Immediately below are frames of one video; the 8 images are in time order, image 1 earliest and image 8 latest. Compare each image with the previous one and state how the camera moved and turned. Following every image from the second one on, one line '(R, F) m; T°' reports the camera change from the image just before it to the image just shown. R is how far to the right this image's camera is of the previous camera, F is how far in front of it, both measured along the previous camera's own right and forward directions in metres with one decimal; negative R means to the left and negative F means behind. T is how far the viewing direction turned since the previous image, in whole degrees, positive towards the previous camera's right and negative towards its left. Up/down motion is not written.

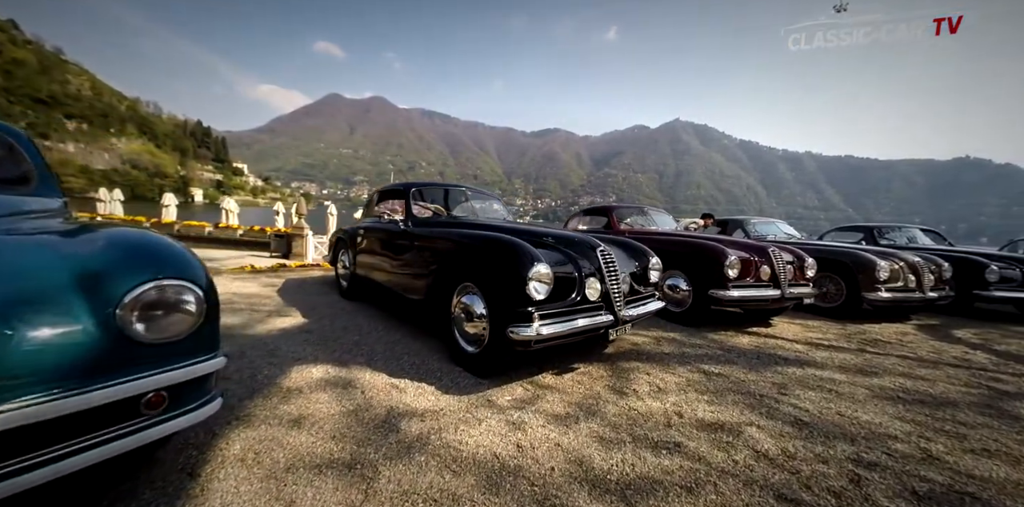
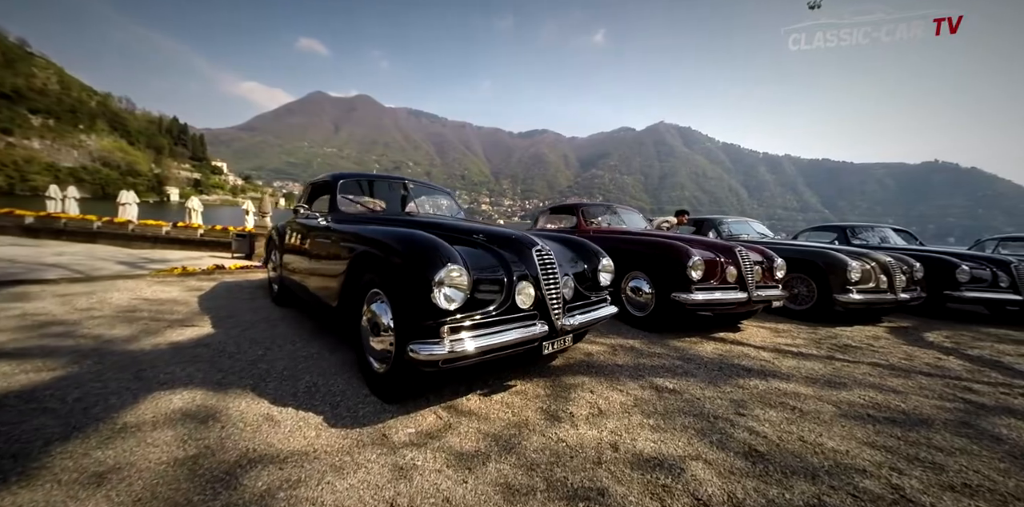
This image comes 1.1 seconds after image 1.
(+0.4, +0.4) m; +2°
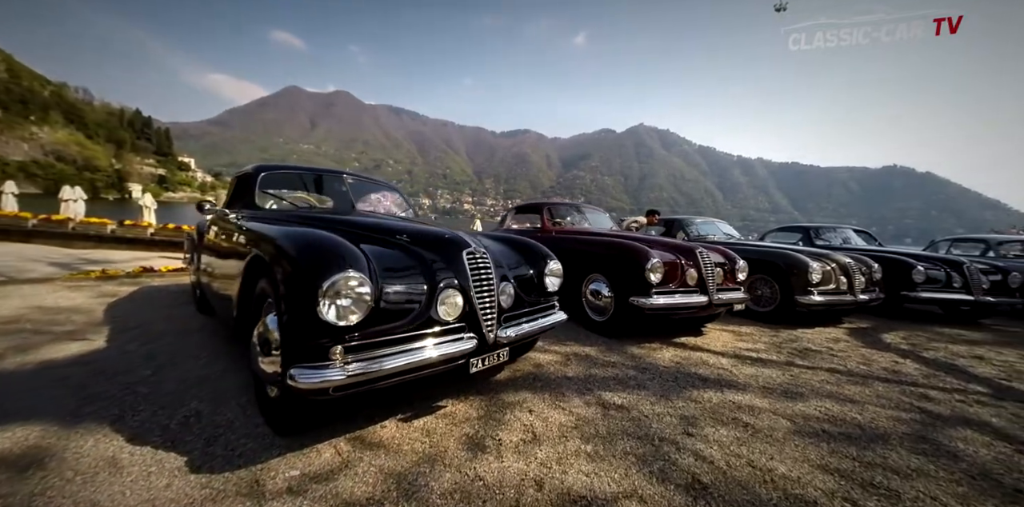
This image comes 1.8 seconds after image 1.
(+0.3, +0.3) m; +3°
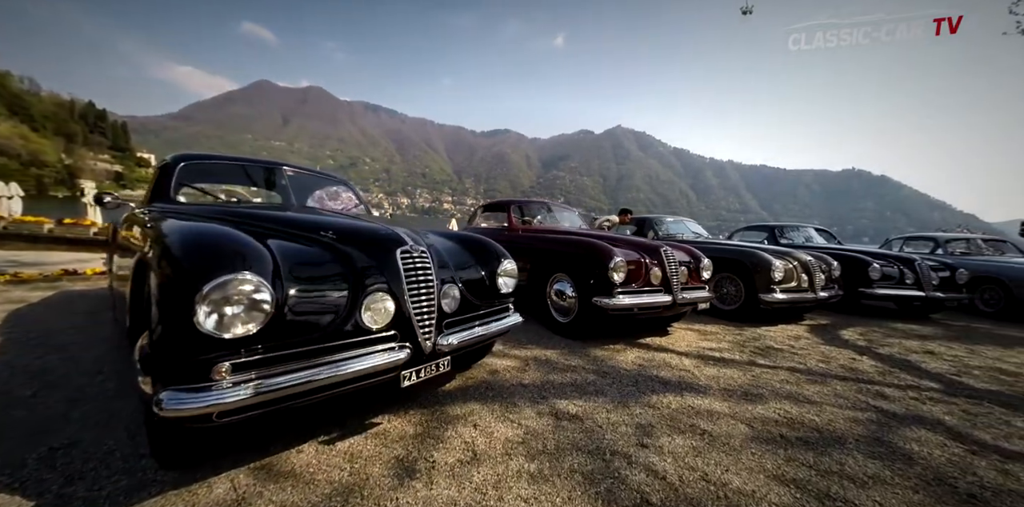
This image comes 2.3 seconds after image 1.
(+0.2, +0.2) m; +3°
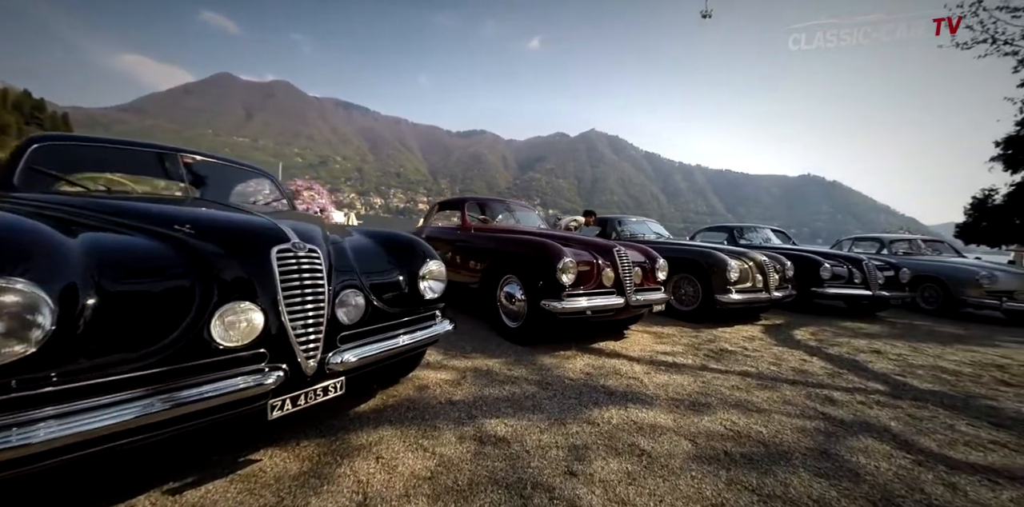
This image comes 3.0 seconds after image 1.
(+0.3, +0.3) m; +4°
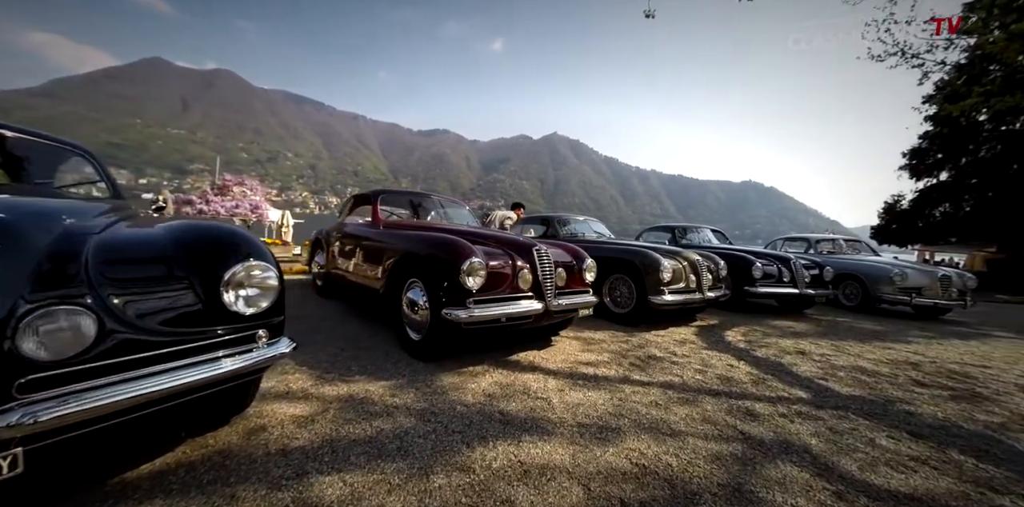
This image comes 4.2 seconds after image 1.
(+0.5, +0.4) m; +6°
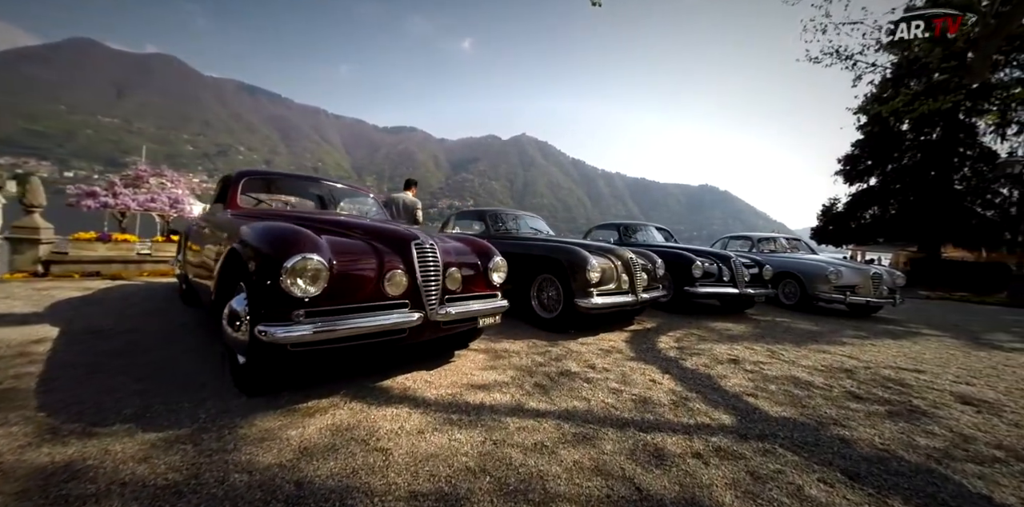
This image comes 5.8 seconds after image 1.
(+0.7, +0.6) m; +5°
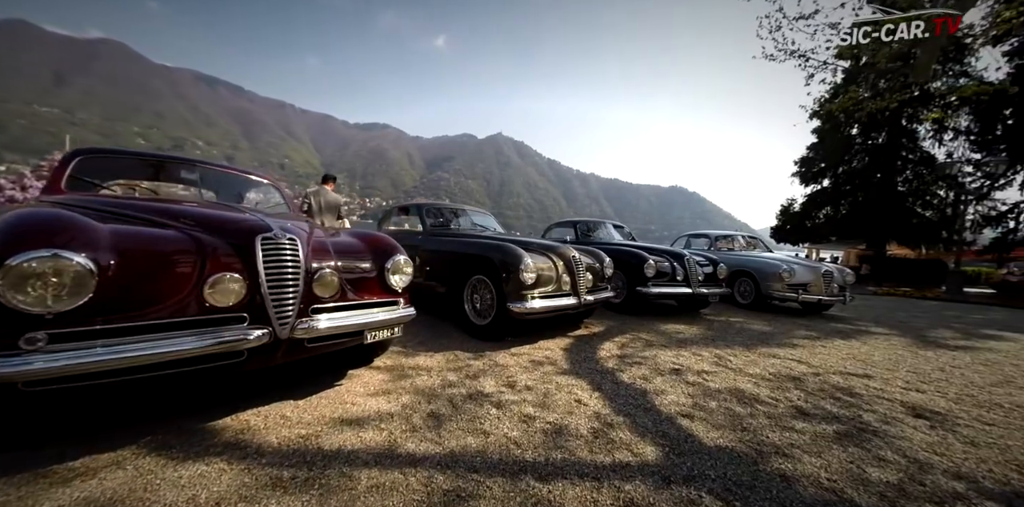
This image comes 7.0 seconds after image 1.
(+0.5, +0.5) m; +4°
